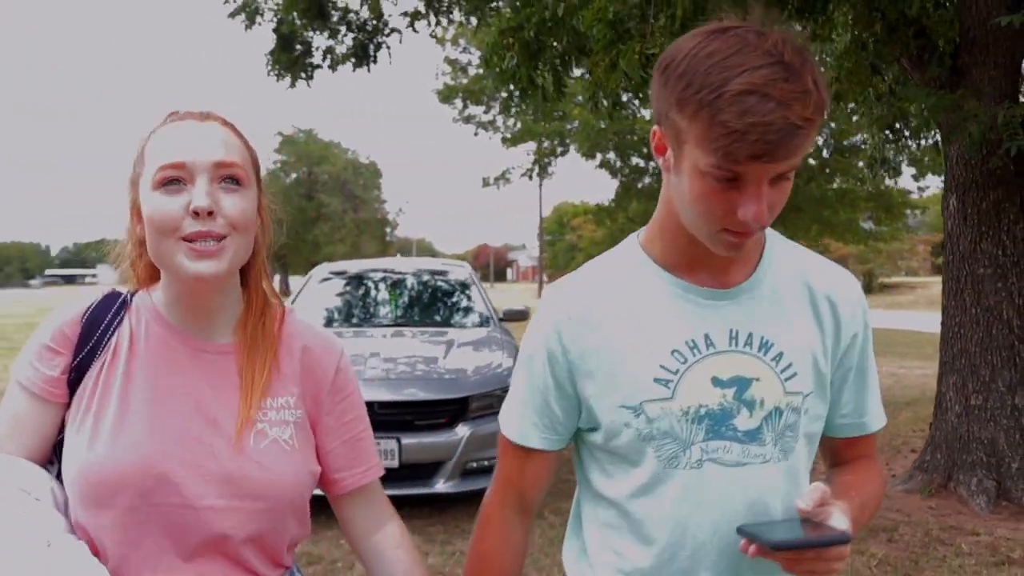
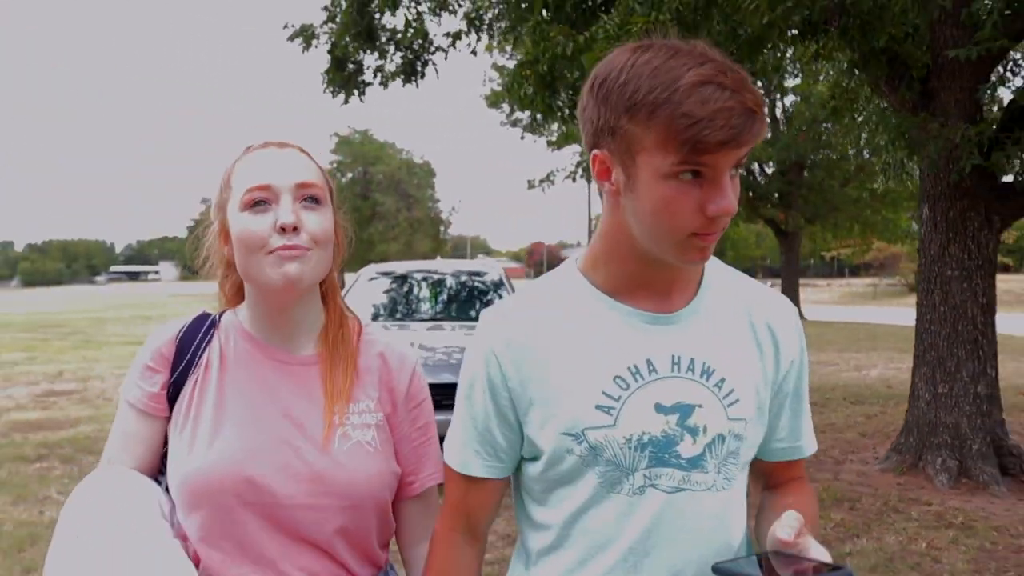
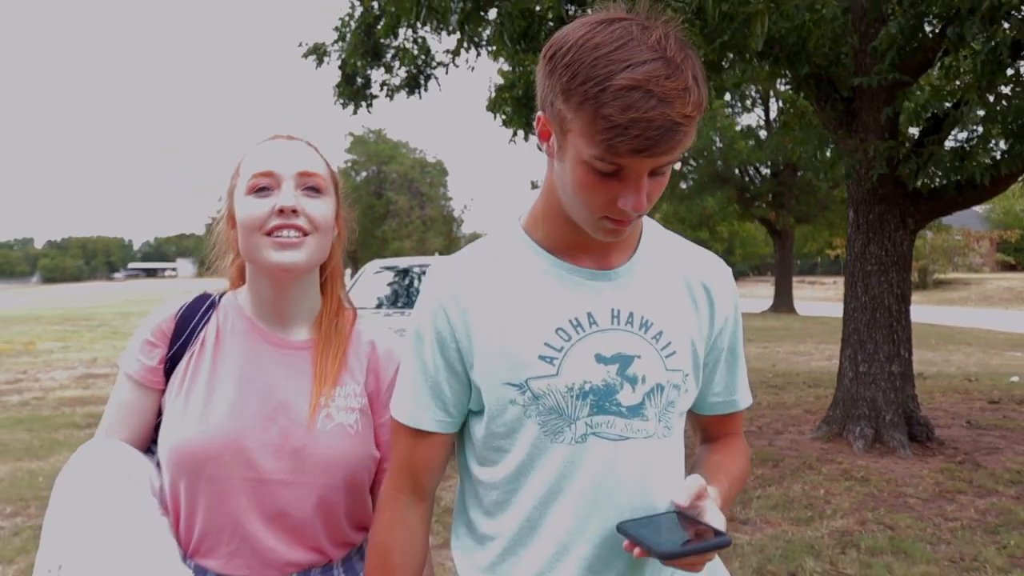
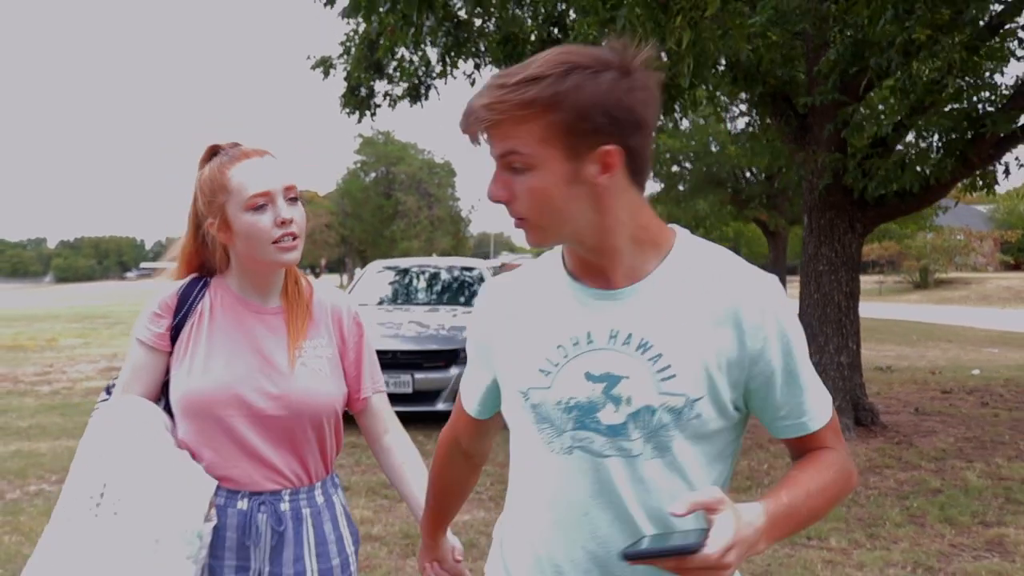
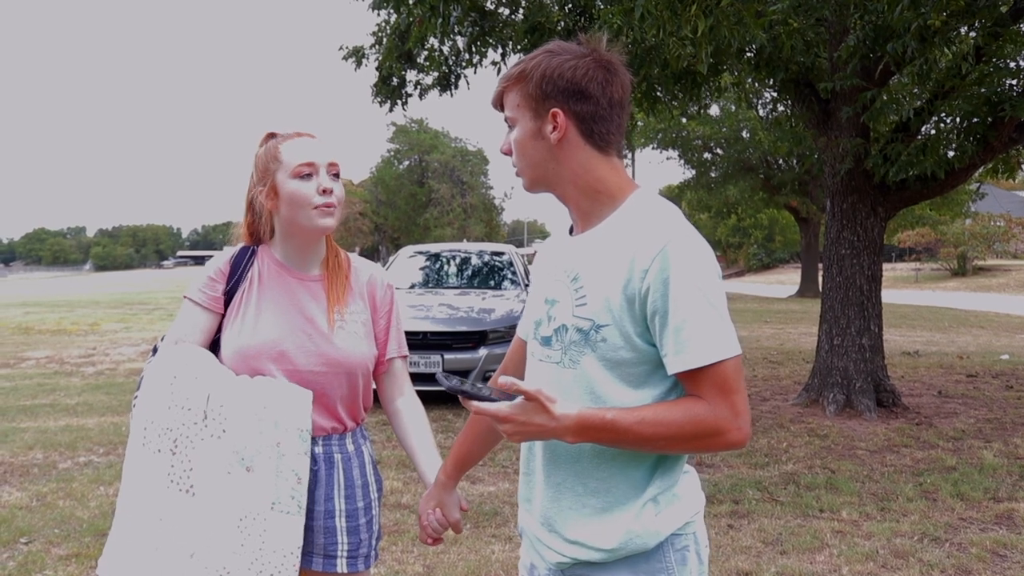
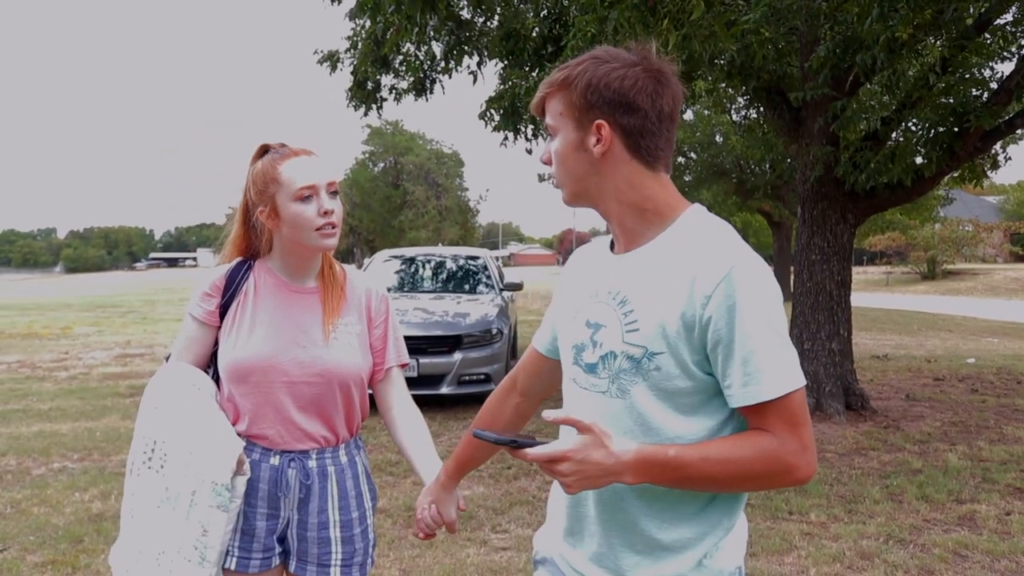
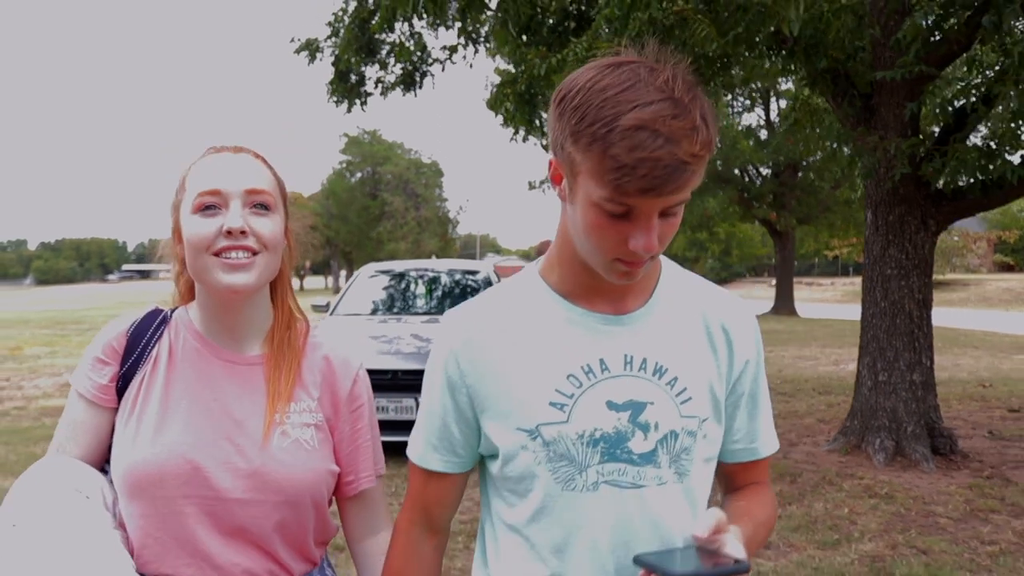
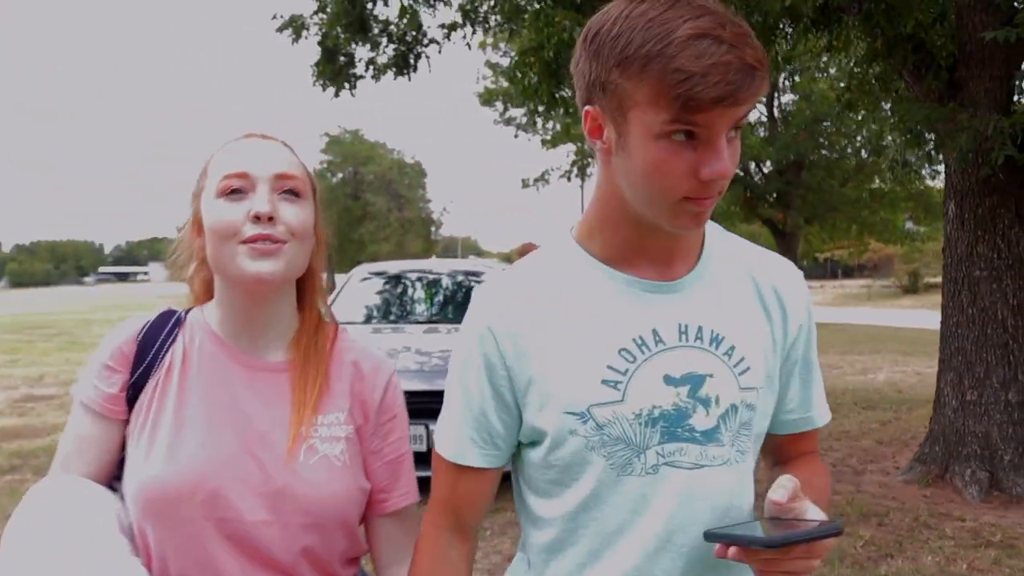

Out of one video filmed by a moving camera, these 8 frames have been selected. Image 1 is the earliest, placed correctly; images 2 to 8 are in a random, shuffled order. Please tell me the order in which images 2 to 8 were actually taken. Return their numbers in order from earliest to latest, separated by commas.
8, 2, 7, 3, 4, 6, 5
